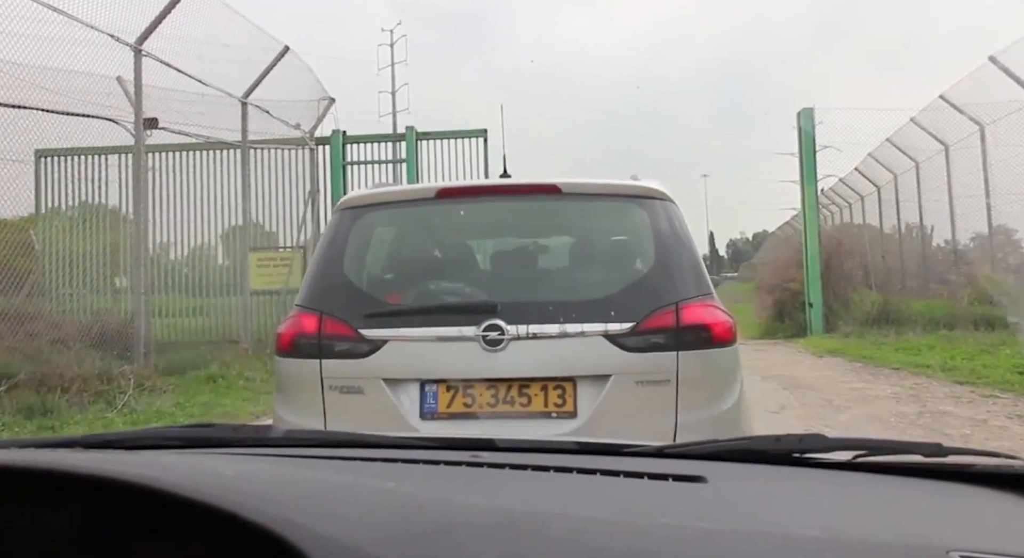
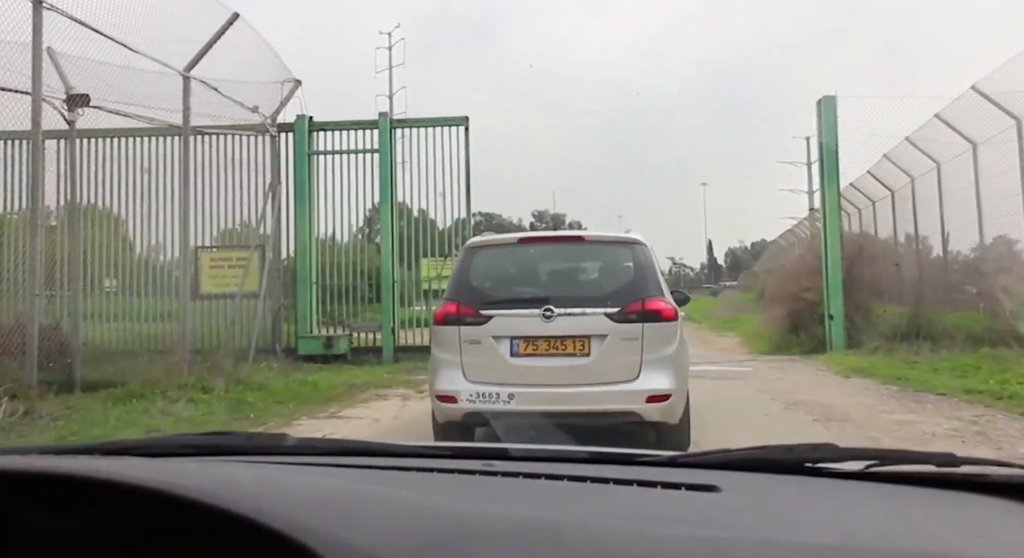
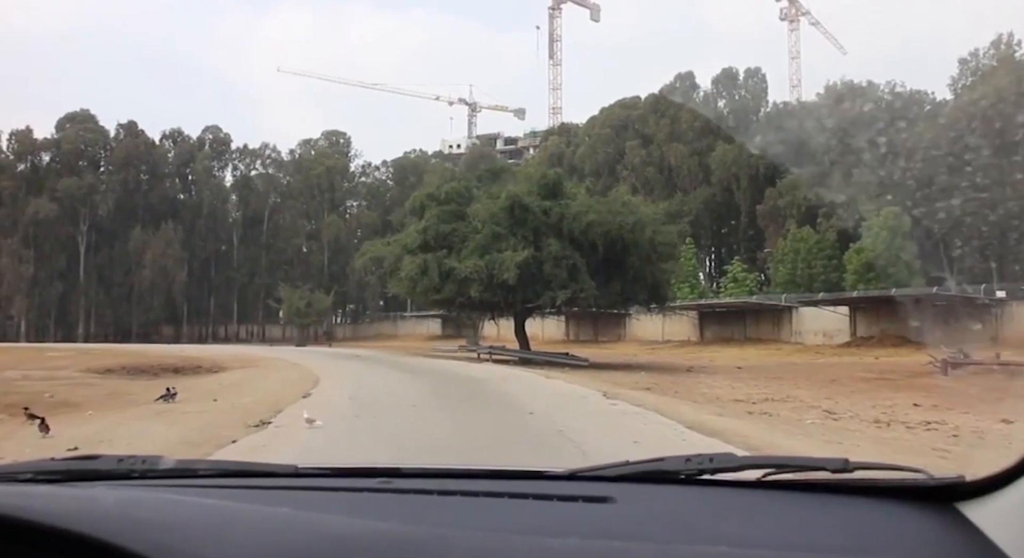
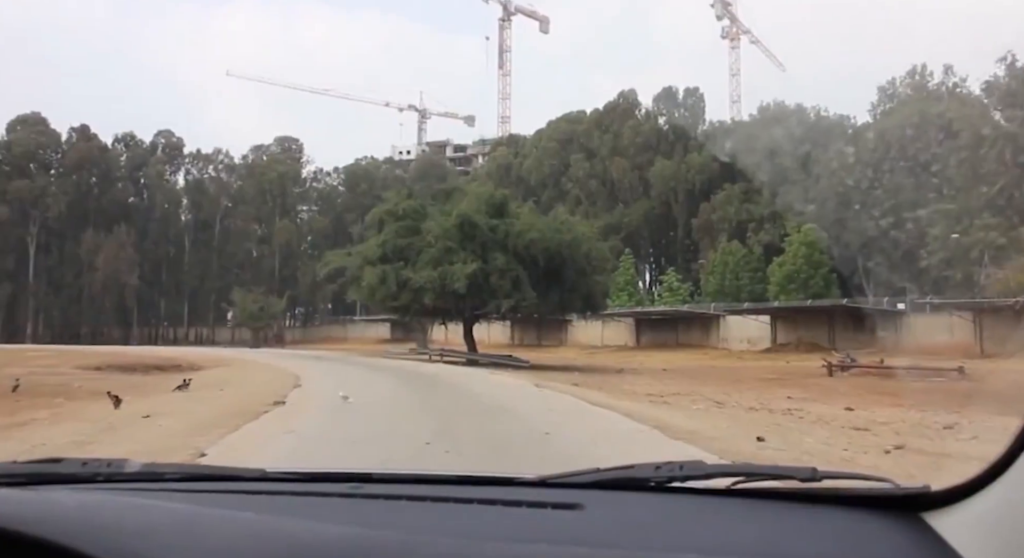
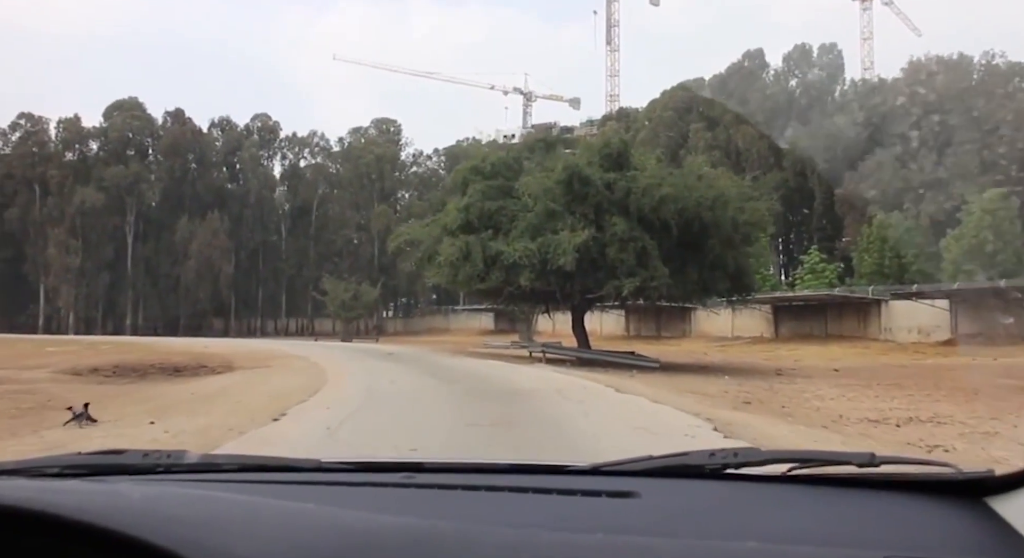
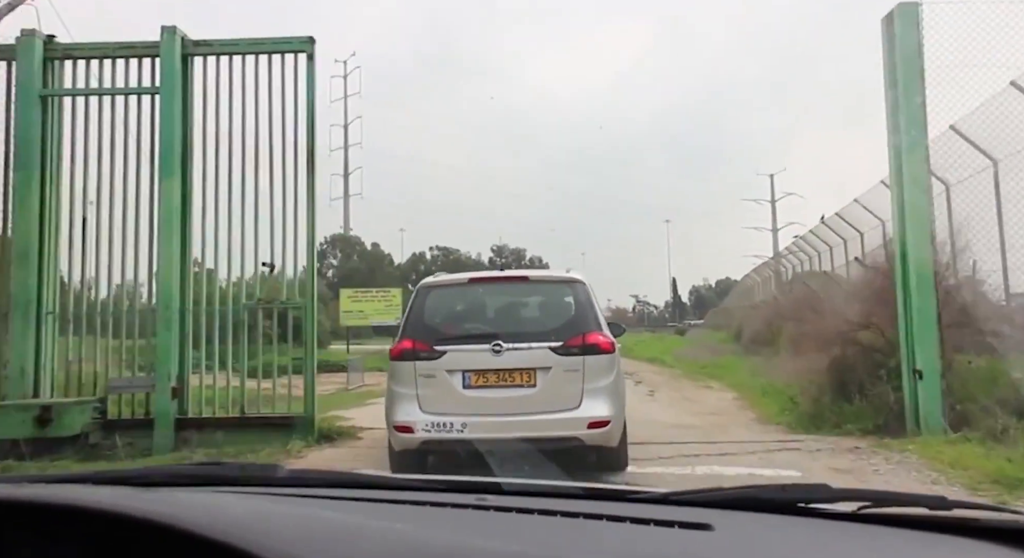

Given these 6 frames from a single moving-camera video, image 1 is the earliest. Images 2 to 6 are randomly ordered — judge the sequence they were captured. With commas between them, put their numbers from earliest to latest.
2, 6, 4, 3, 5
